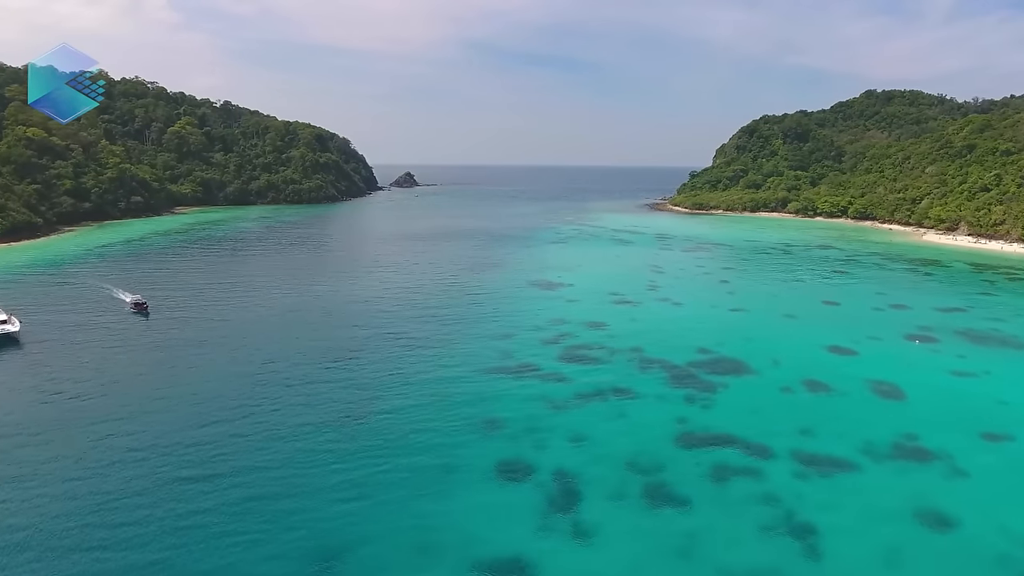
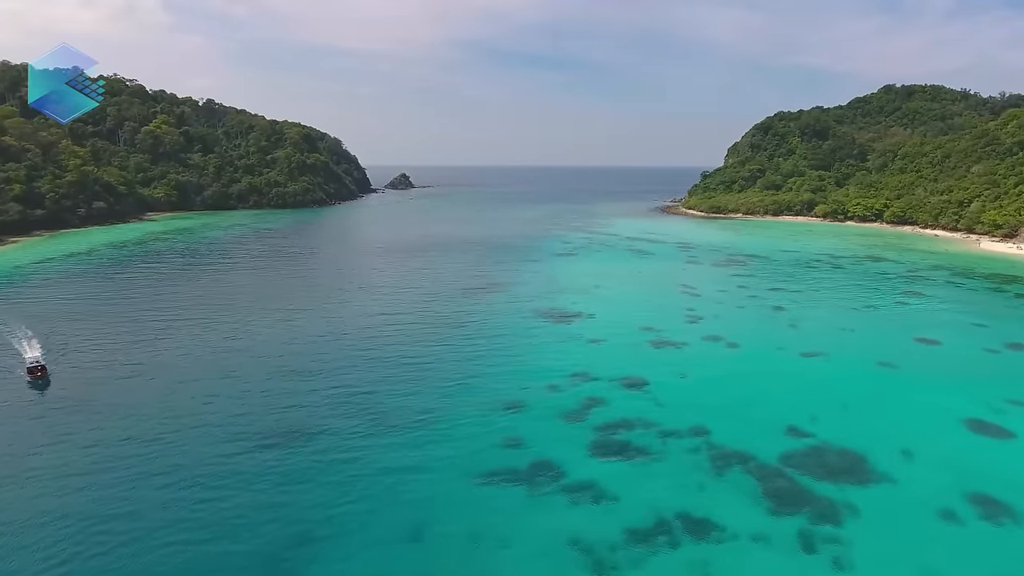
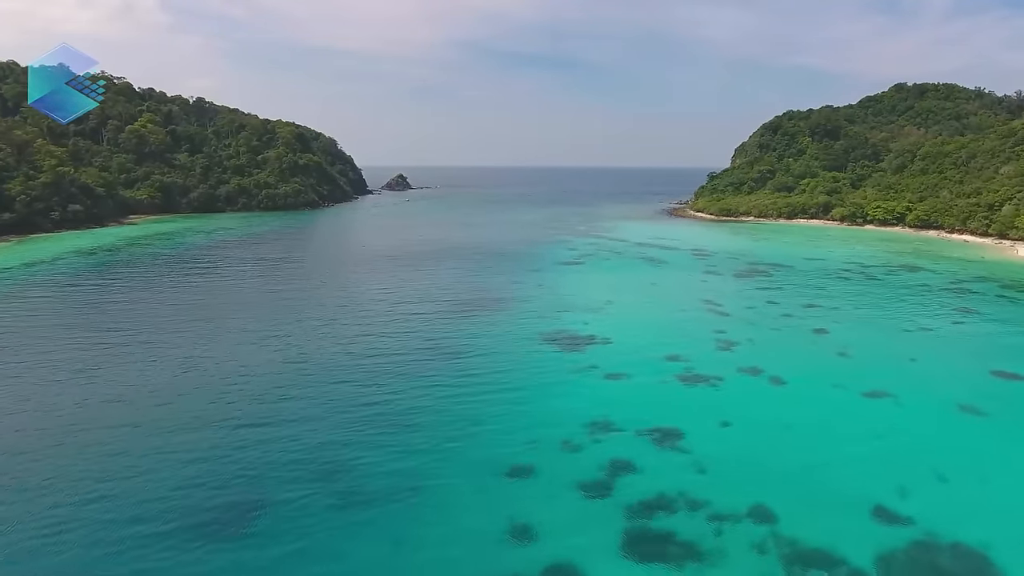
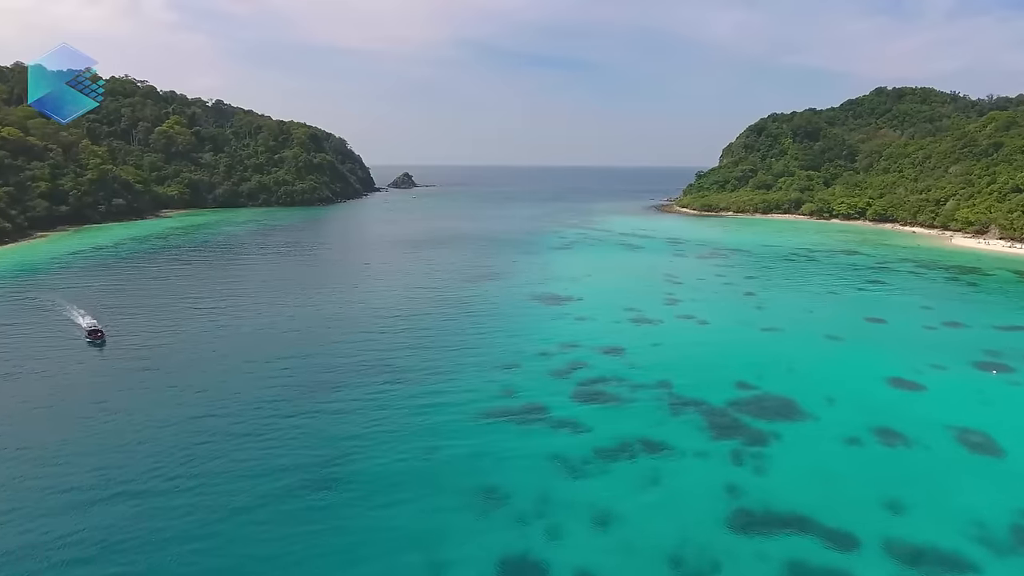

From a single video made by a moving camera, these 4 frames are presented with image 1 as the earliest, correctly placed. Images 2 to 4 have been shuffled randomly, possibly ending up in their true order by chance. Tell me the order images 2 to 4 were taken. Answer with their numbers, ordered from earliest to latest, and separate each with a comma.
4, 2, 3
